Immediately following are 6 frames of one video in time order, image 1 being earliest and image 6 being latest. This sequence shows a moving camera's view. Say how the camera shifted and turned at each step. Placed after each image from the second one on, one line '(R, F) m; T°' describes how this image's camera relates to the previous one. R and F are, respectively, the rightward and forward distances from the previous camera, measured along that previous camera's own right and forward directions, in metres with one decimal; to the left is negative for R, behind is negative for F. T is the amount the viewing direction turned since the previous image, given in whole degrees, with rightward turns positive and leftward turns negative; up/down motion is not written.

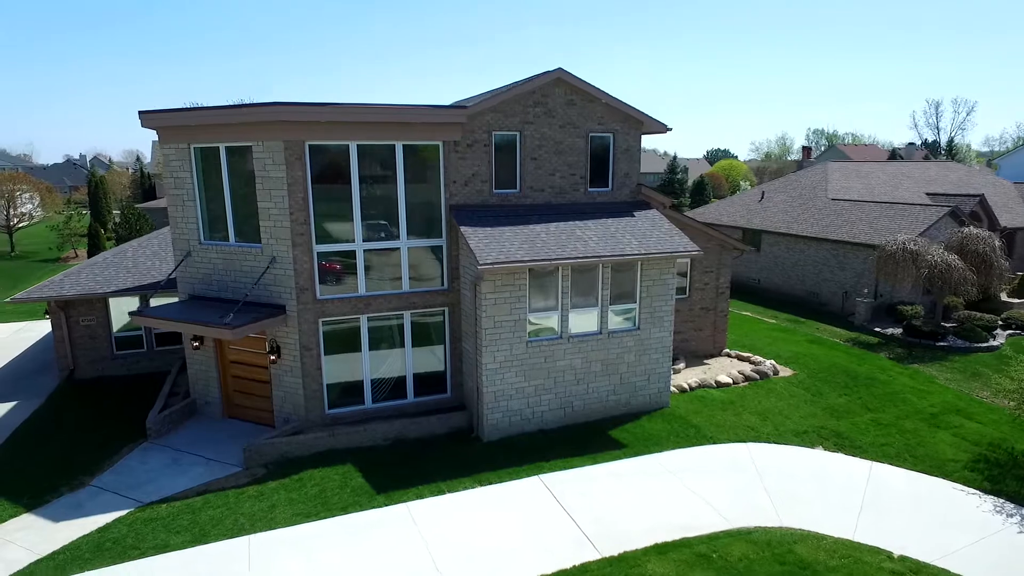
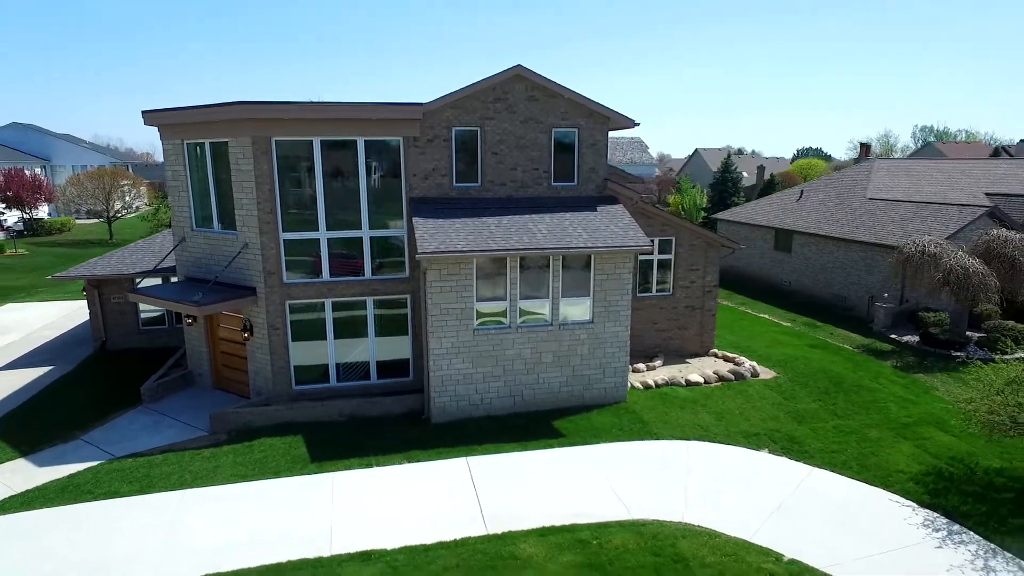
(+2.8, -0.2) m; -8°
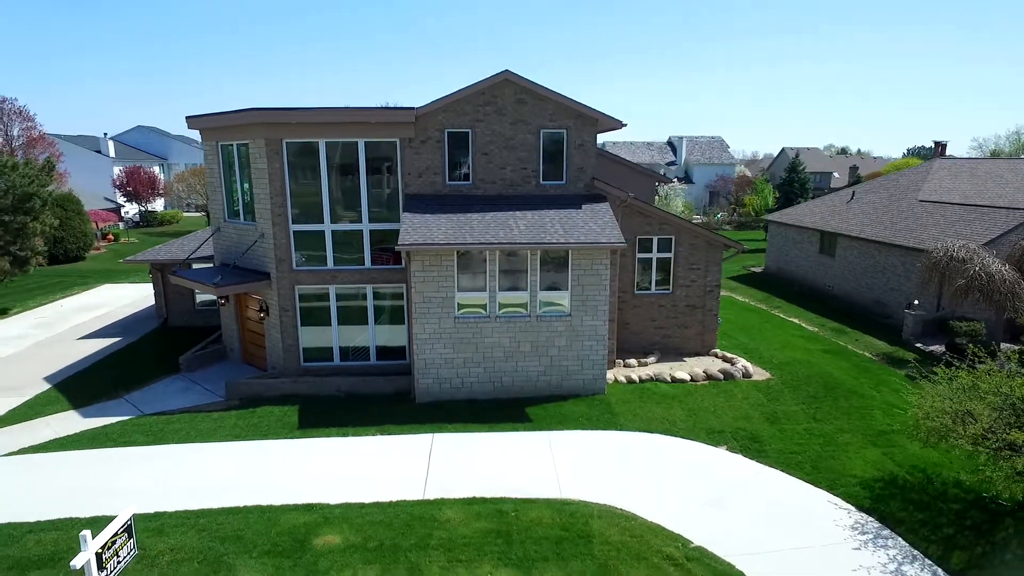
(+2.4, -0.6) m; -8°
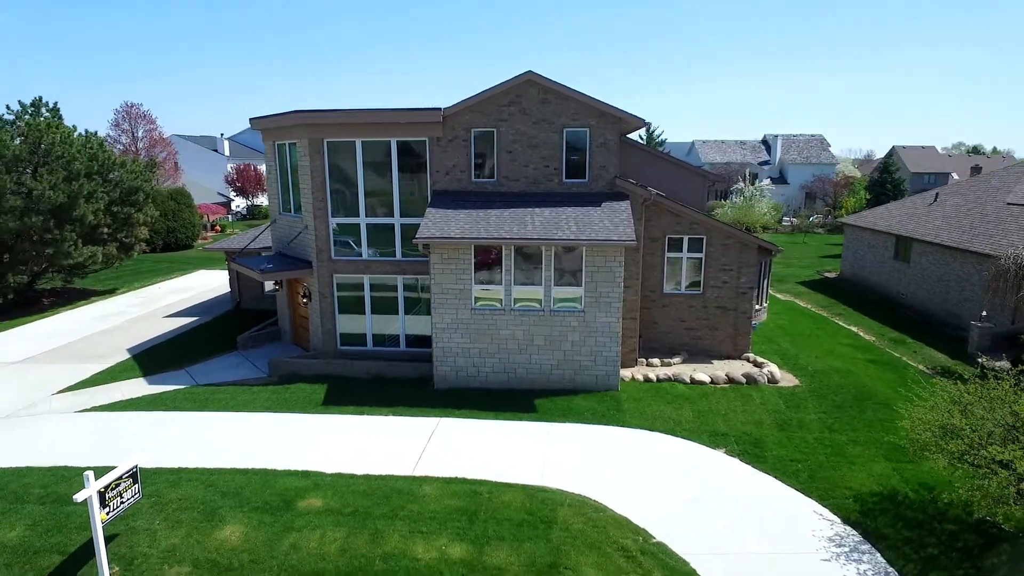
(+1.8, -0.3) m; -9°
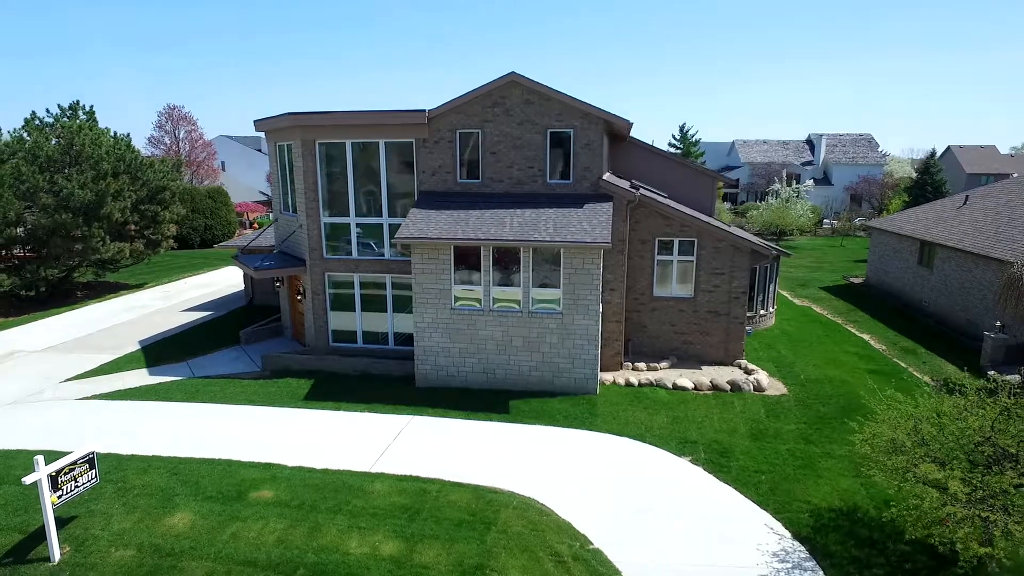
(+1.5, 0.0) m; -4°
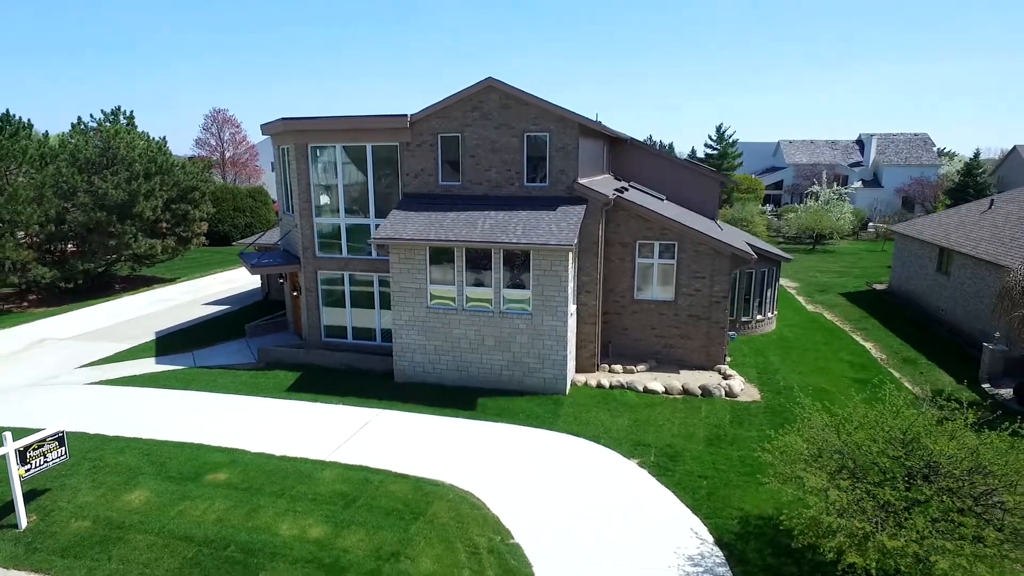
(+1.9, -0.2) m; -5°
